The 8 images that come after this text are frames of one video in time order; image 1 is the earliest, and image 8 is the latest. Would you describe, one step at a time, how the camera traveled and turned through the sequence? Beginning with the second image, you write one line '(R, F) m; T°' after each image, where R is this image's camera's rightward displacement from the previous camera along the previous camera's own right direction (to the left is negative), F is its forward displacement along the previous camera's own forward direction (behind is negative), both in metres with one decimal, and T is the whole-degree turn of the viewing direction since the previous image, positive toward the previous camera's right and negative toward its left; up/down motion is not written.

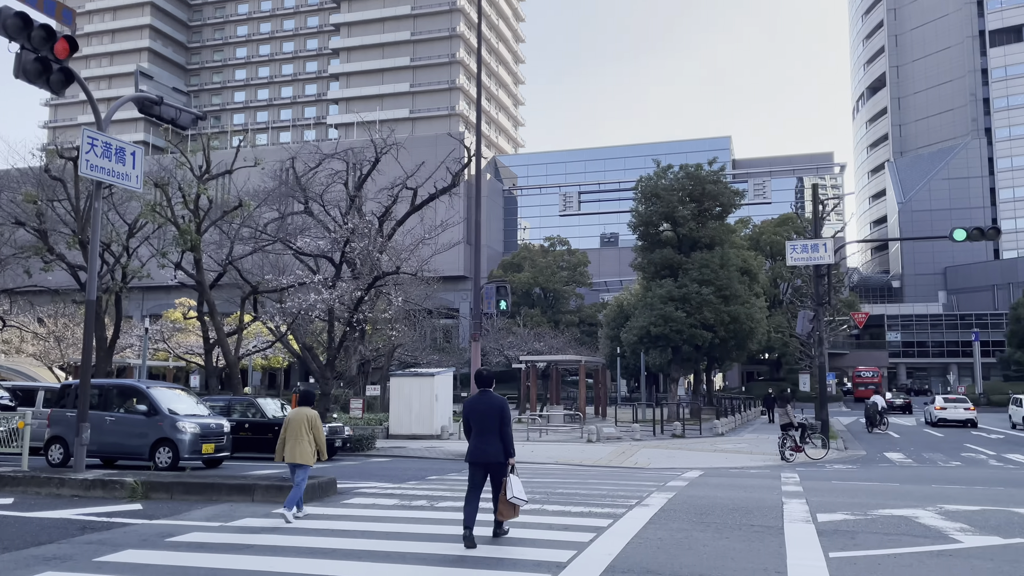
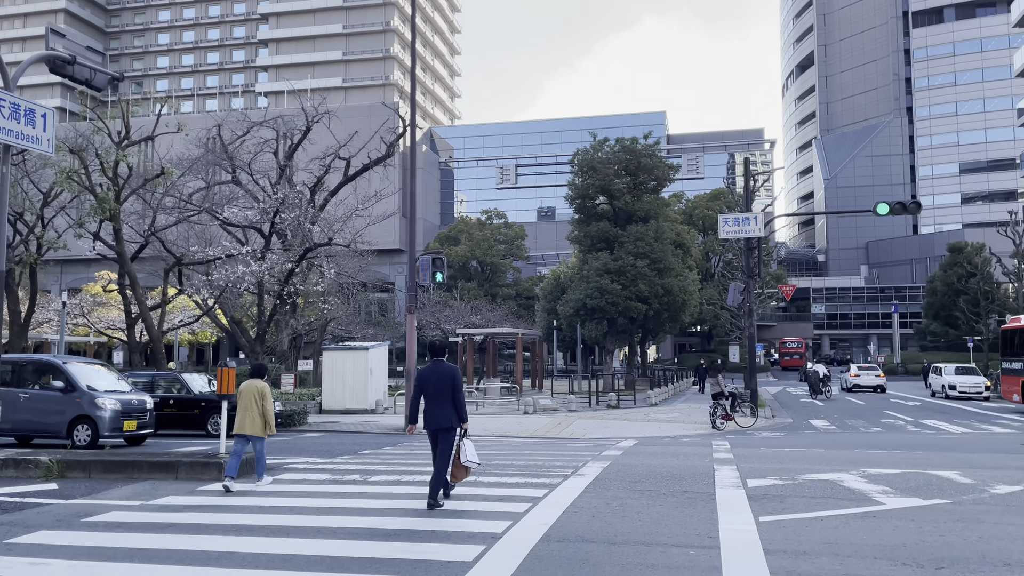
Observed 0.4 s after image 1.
(0.0, +0.2) m; +5°
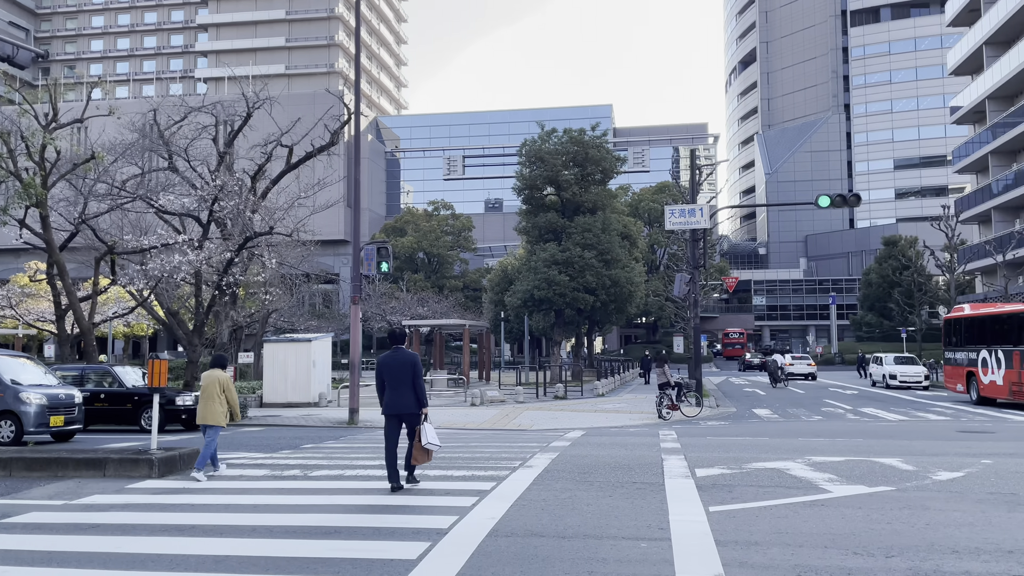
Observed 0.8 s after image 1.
(0.0, +0.2) m; +4°
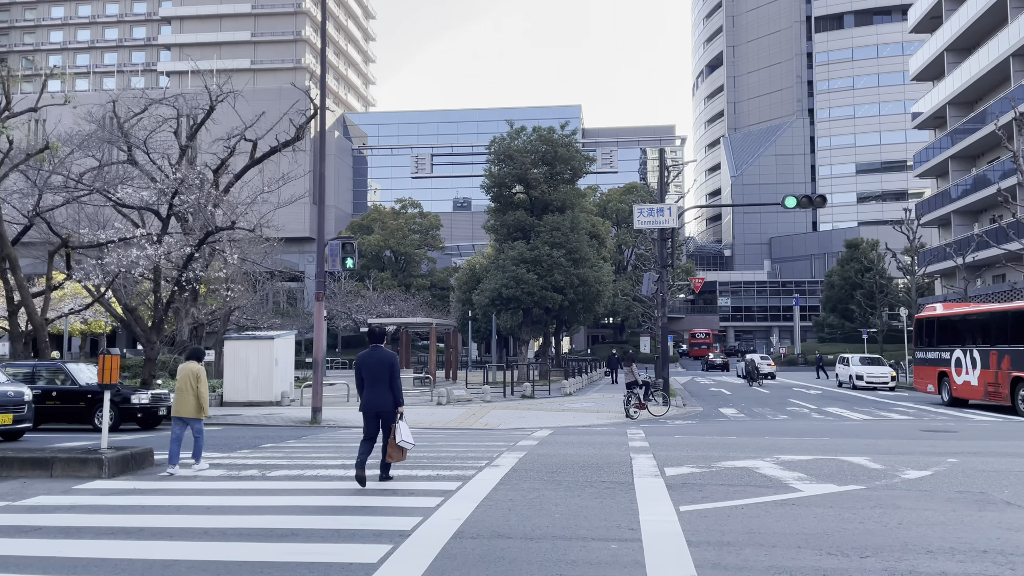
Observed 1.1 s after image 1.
(0.0, +0.2) m; +2°
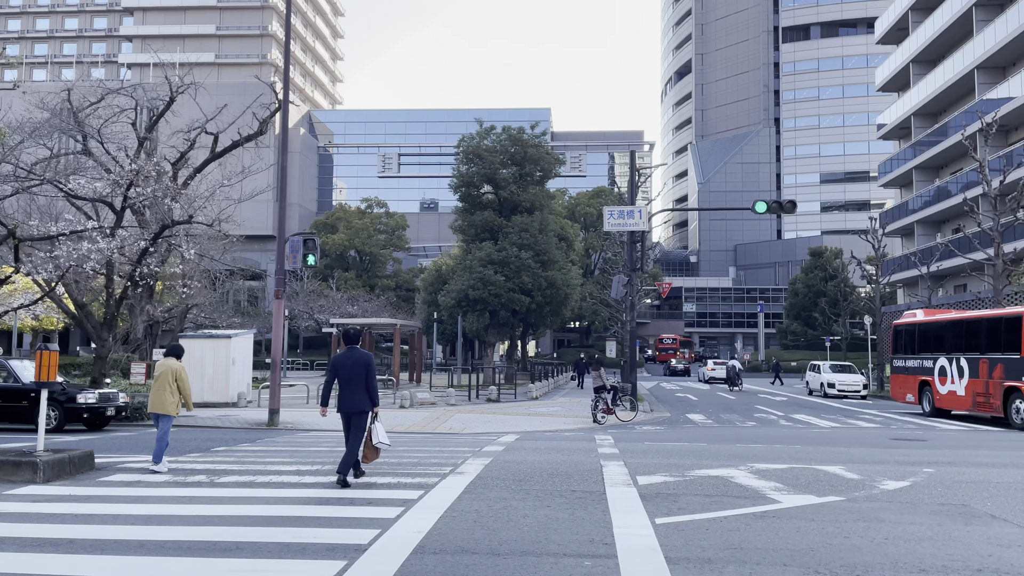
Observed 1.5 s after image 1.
(0.0, +0.5) m; +2°
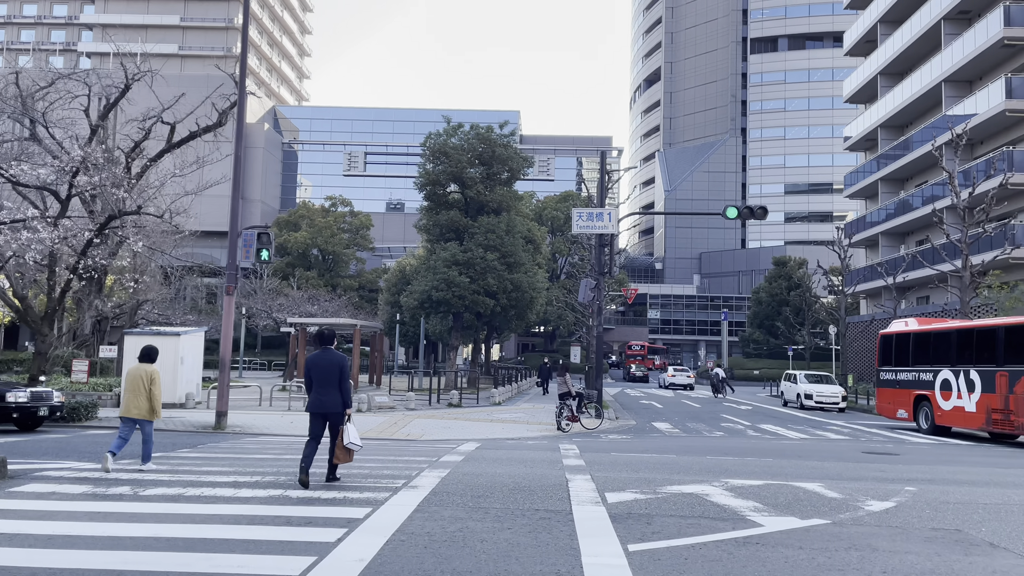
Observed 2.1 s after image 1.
(0.0, +0.7) m; +3°
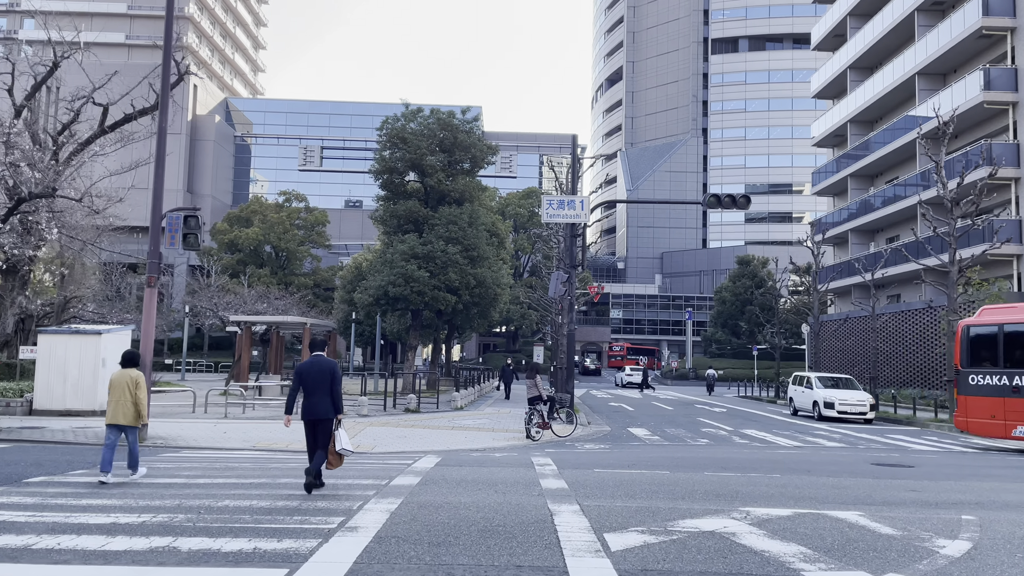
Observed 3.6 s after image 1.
(-0.1, +2.0) m; +3°
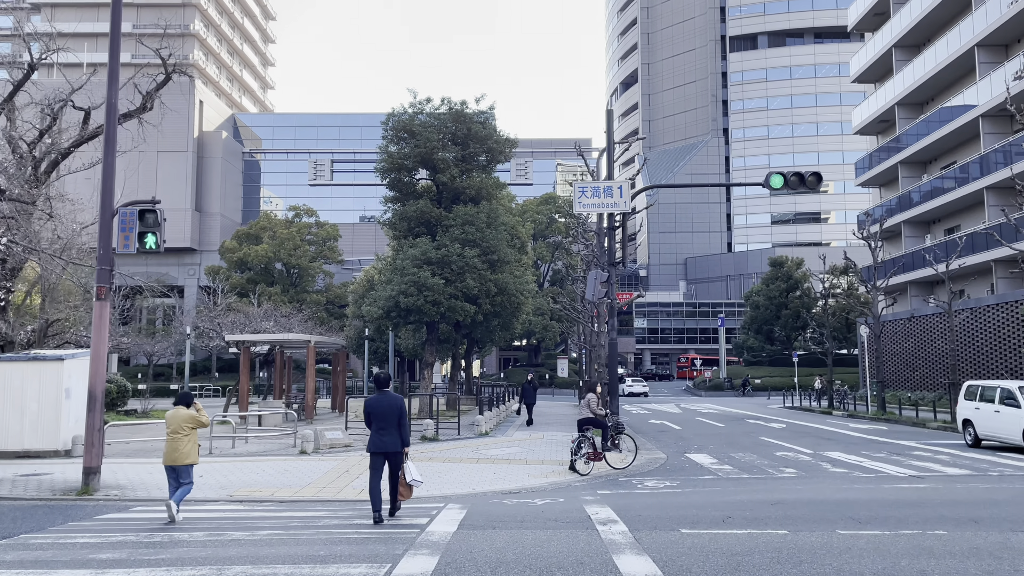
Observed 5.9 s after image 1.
(-0.3, +3.2) m; -1°
